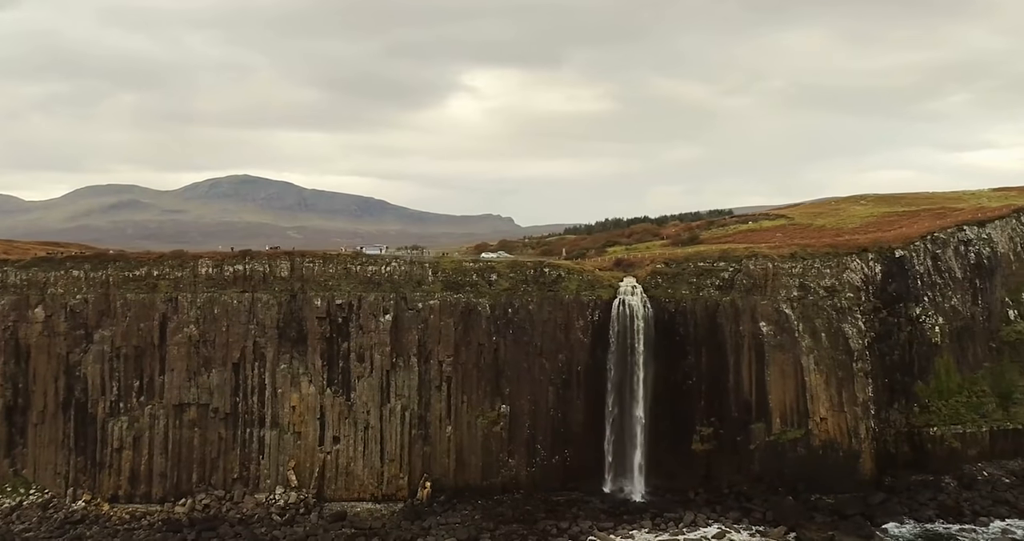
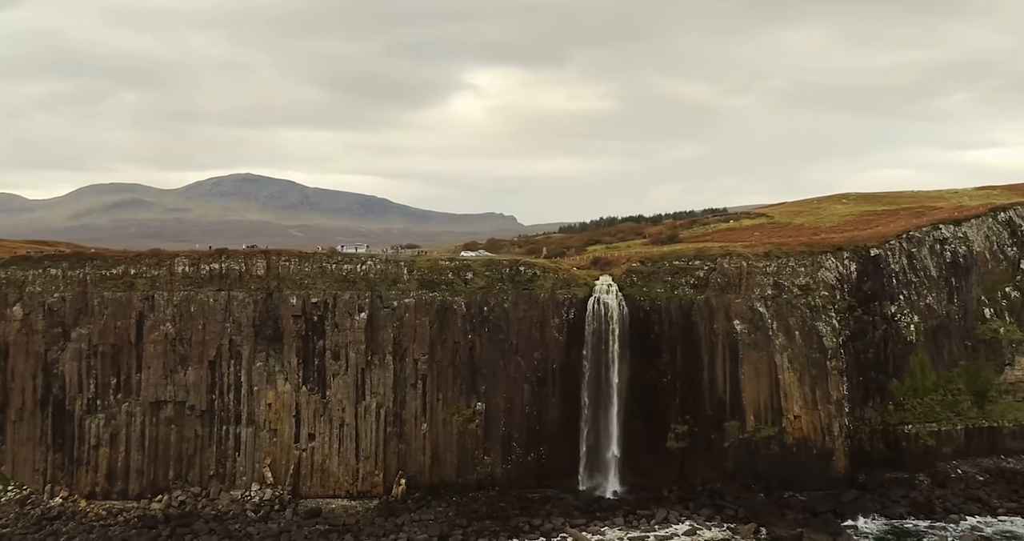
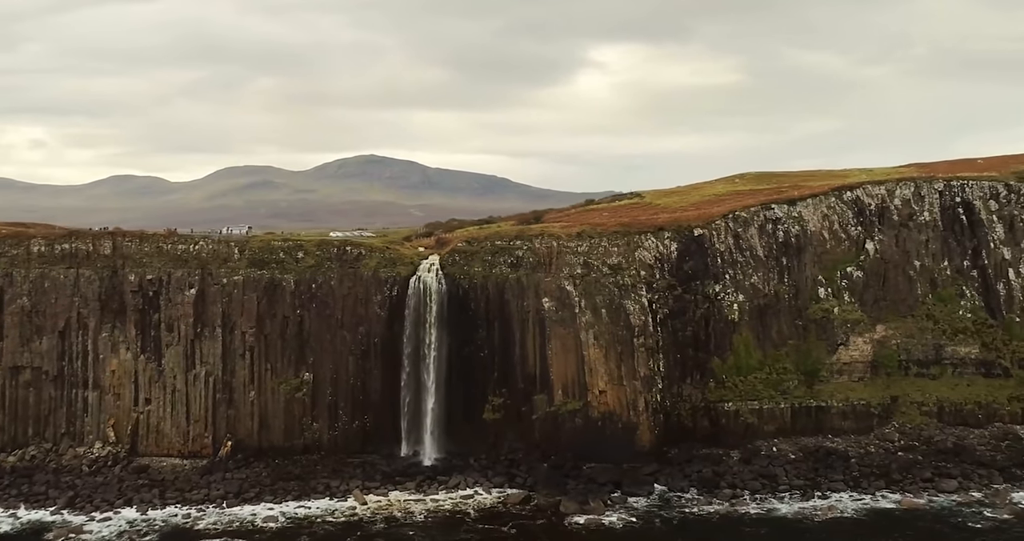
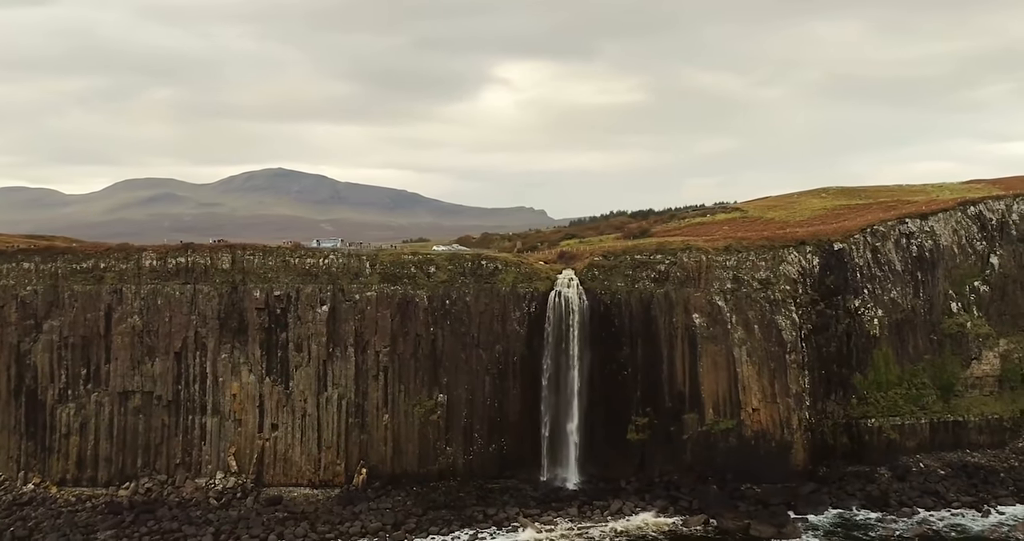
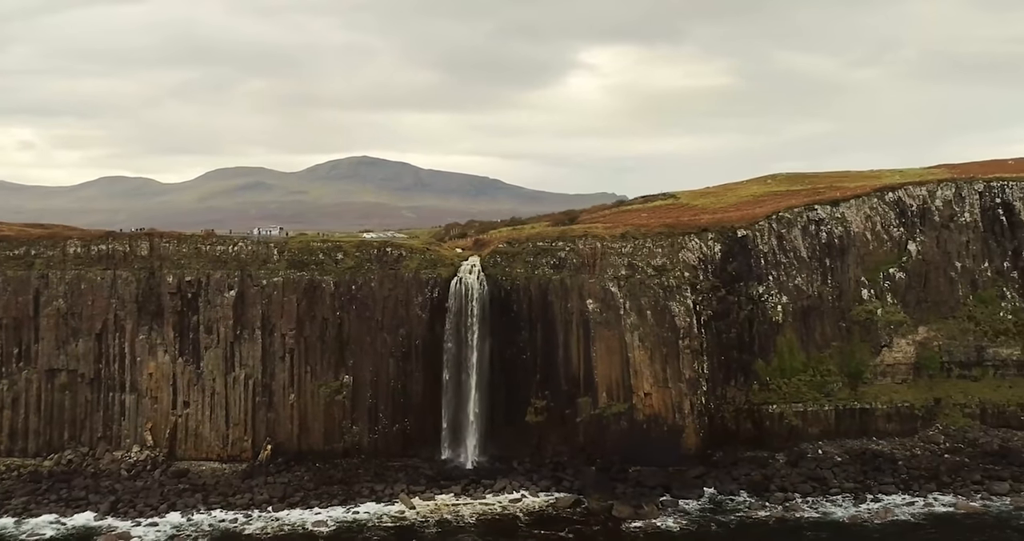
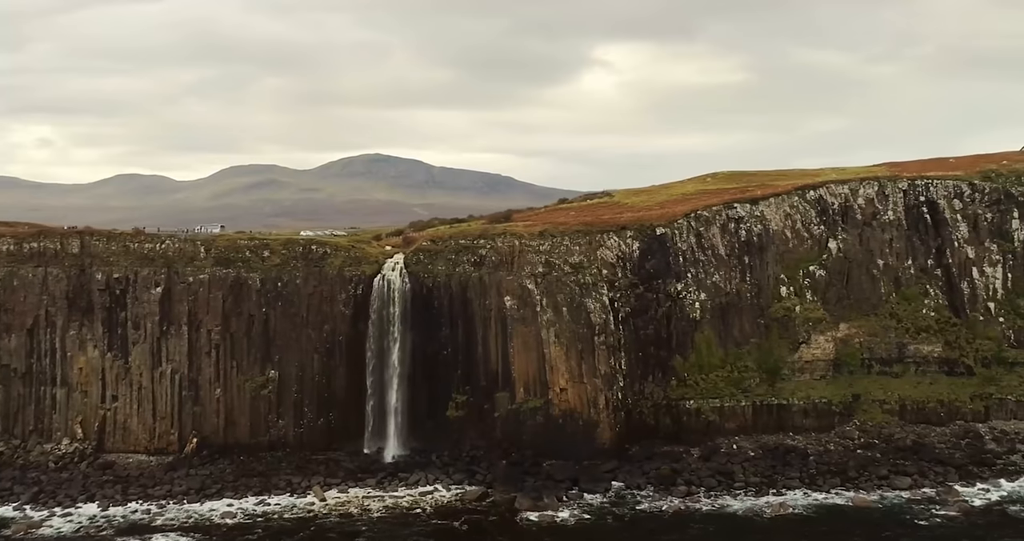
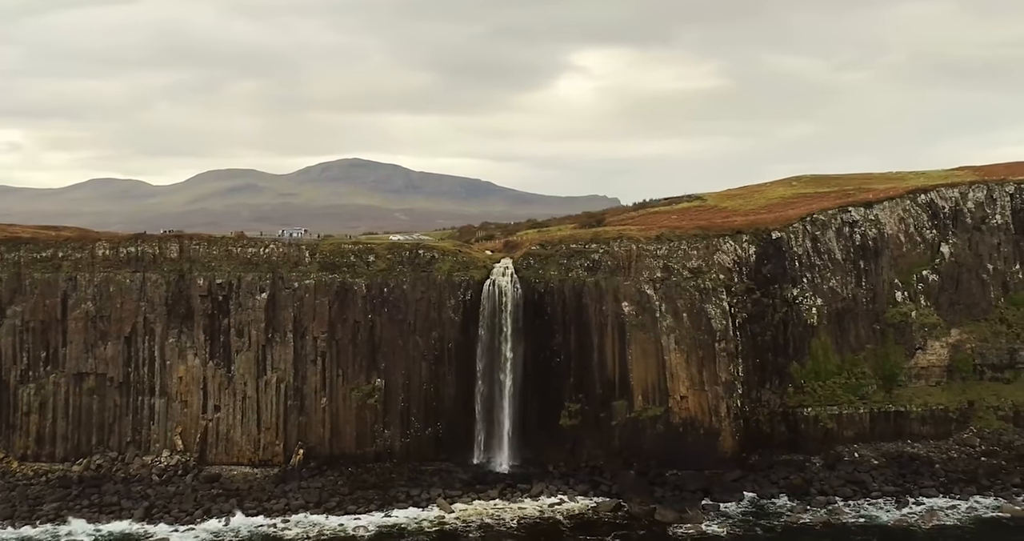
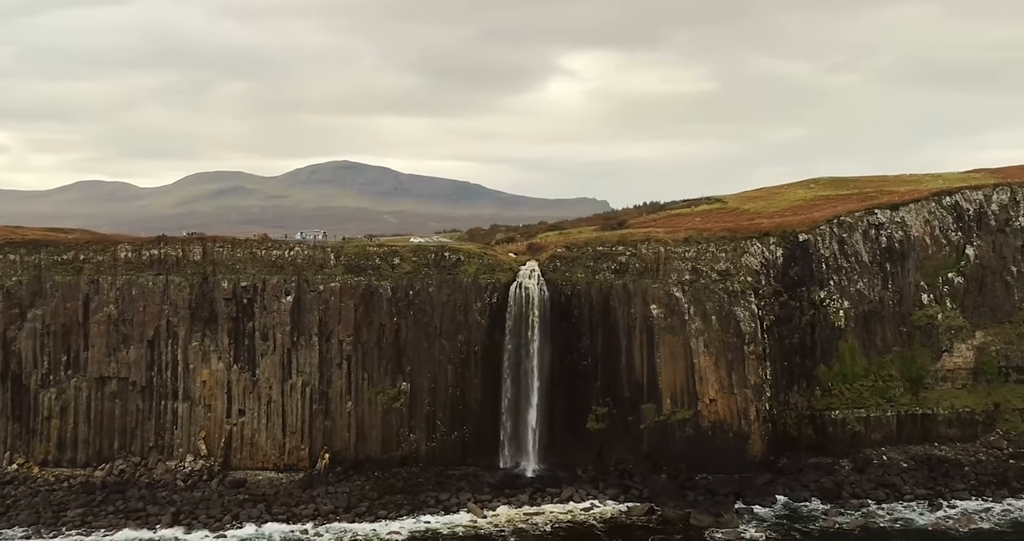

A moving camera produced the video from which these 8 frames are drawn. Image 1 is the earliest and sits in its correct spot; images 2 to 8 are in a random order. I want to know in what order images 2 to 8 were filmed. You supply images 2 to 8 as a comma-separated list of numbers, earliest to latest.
2, 4, 8, 7, 5, 3, 6
